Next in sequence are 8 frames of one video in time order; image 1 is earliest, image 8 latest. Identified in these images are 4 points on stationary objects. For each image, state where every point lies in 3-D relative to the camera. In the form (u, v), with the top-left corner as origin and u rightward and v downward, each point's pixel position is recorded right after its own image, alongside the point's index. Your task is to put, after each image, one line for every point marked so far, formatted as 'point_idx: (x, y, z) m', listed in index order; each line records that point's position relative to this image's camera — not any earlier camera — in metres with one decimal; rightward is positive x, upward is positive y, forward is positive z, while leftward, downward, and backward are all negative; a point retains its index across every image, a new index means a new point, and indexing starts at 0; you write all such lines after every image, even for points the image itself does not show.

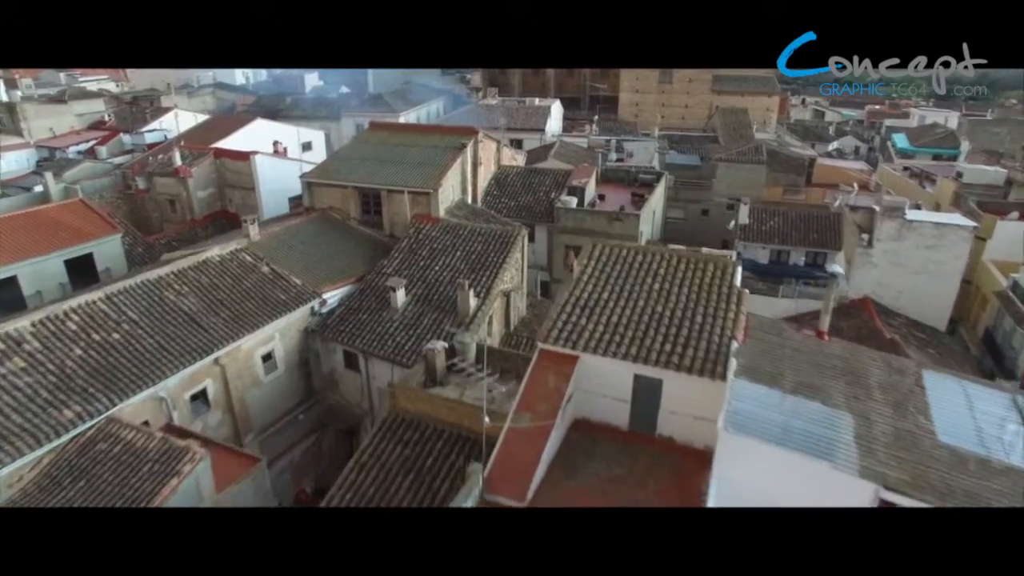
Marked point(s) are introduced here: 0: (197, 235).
0: (-4.0, +0.6, +12.2) m
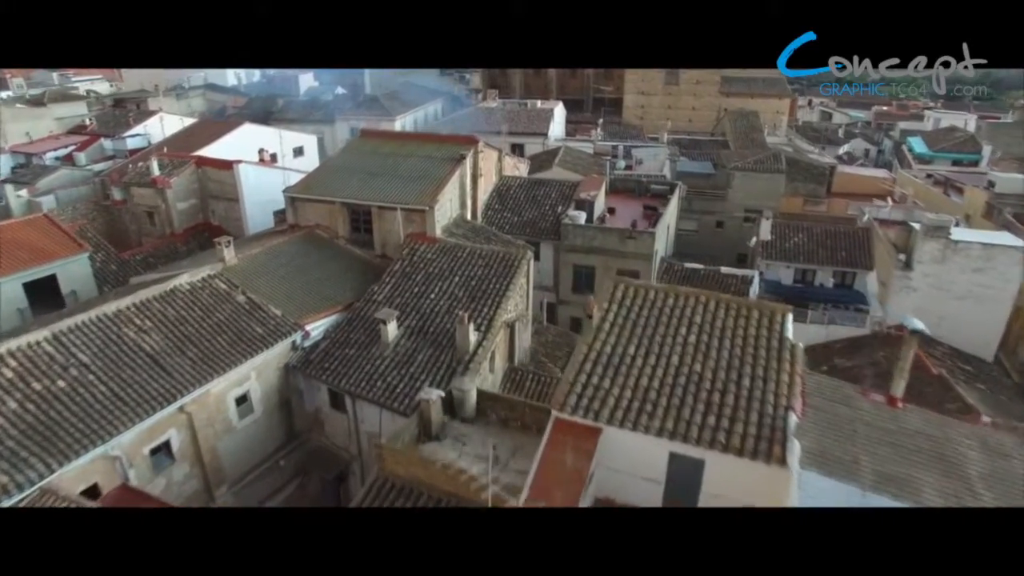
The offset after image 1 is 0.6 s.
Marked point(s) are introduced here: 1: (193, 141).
0: (-4.0, +0.4, +11.3) m
1: (-5.0, +2.3, +15.1) m
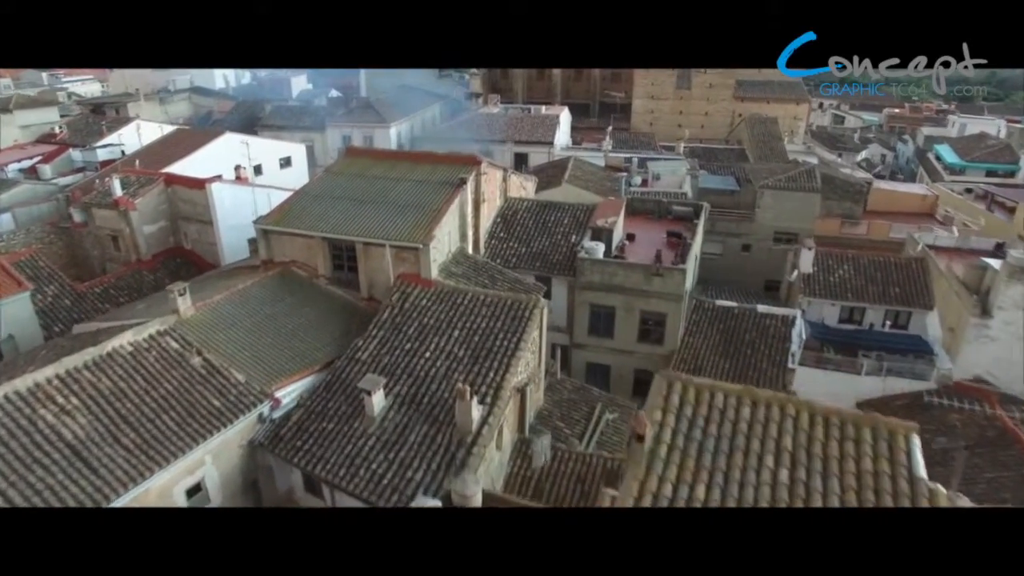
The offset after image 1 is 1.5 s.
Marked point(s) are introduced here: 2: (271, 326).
0: (-3.9, +0.1, +10.1) m
1: (-4.9, +1.9, +13.8) m
2: (-1.7, -0.3, +6.6) m
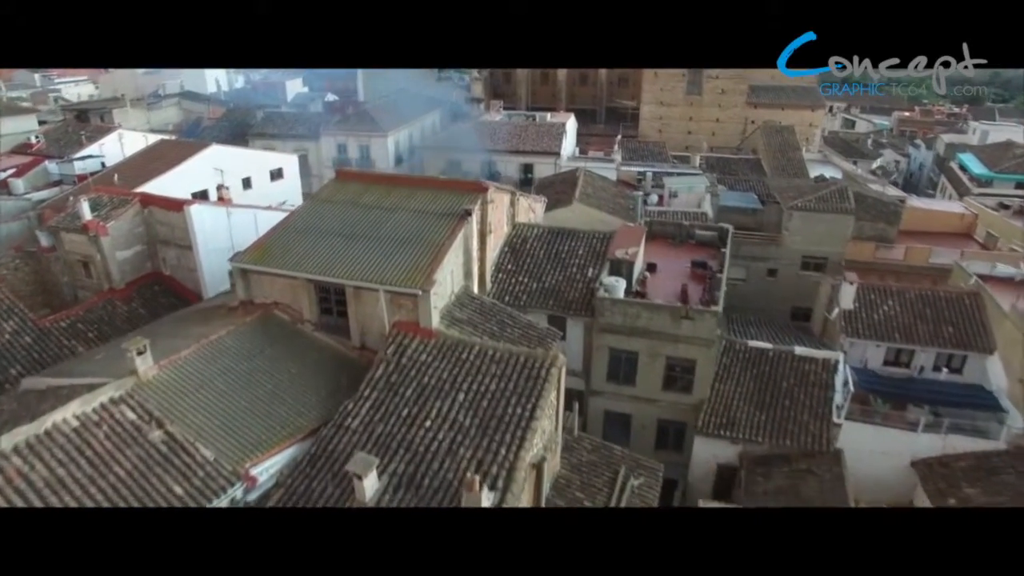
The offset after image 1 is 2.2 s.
0: (-3.8, -0.2, +9.2) m
1: (-4.9, +1.6, +12.9) m
2: (-1.6, -0.6, +5.8) m
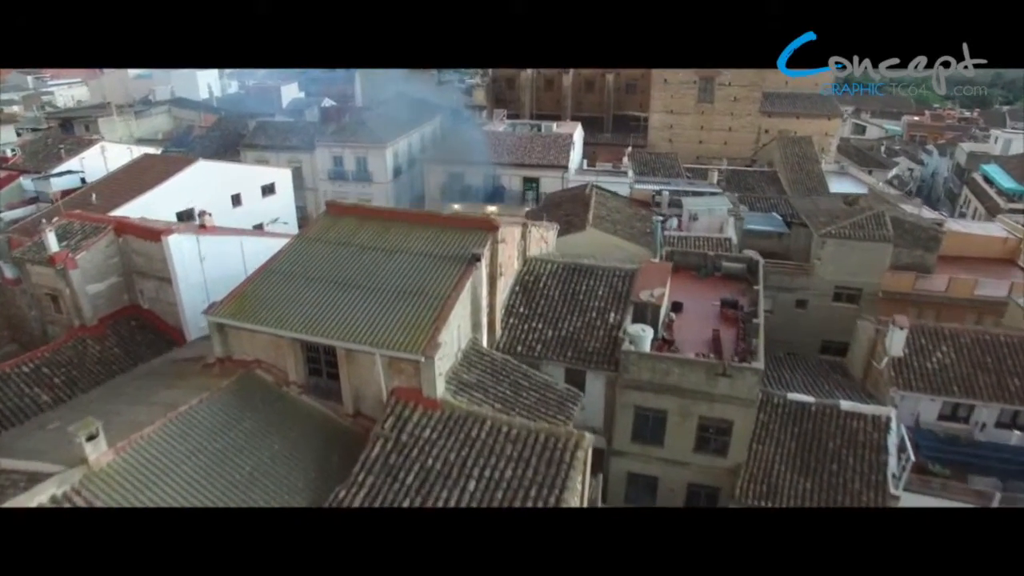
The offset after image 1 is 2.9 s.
0: (-3.7, -0.6, +8.3) m
1: (-4.8, +1.3, +12.1) m
2: (-1.5, -0.9, +4.9) m
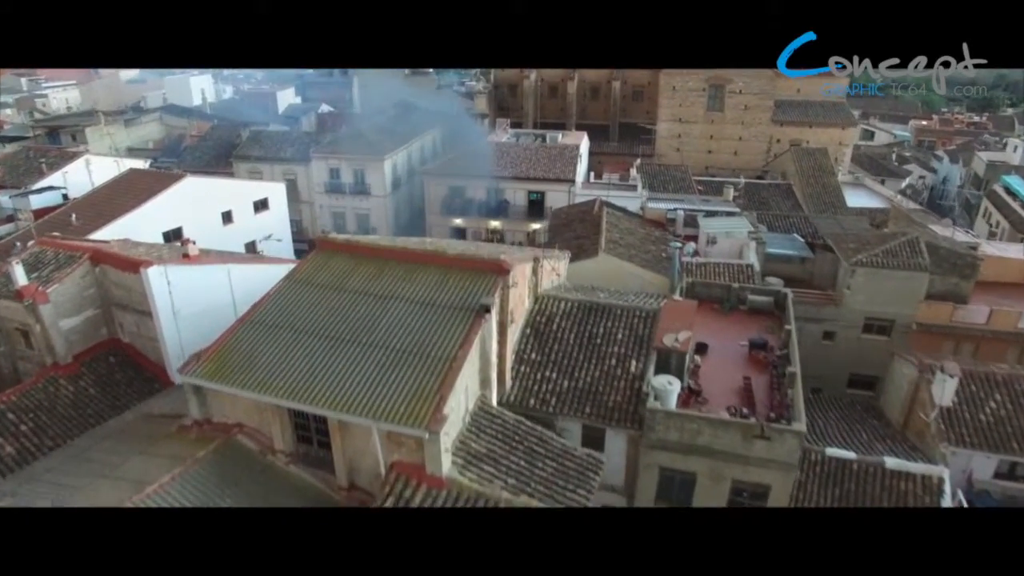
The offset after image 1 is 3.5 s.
0: (-3.7, -0.9, +7.7) m
1: (-4.7, +1.0, +11.4) m
2: (-1.4, -1.2, +4.3) m
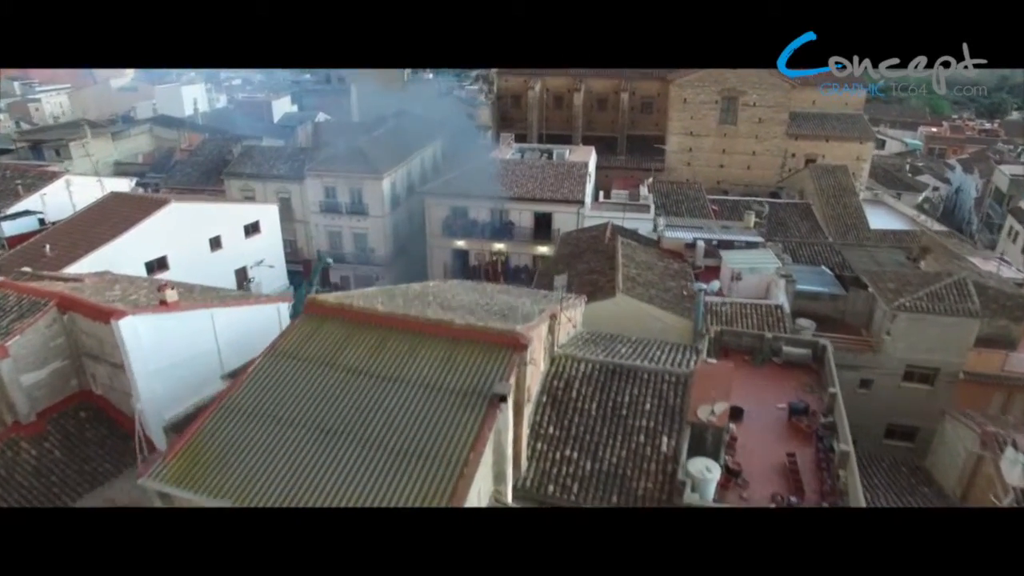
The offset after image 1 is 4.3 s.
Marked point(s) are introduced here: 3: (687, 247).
0: (-3.6, -1.3, +6.9) m
1: (-4.6, +0.6, +10.6) m
2: (-1.3, -1.6, +3.5) m
3: (+1.9, +0.5, +10.6) m
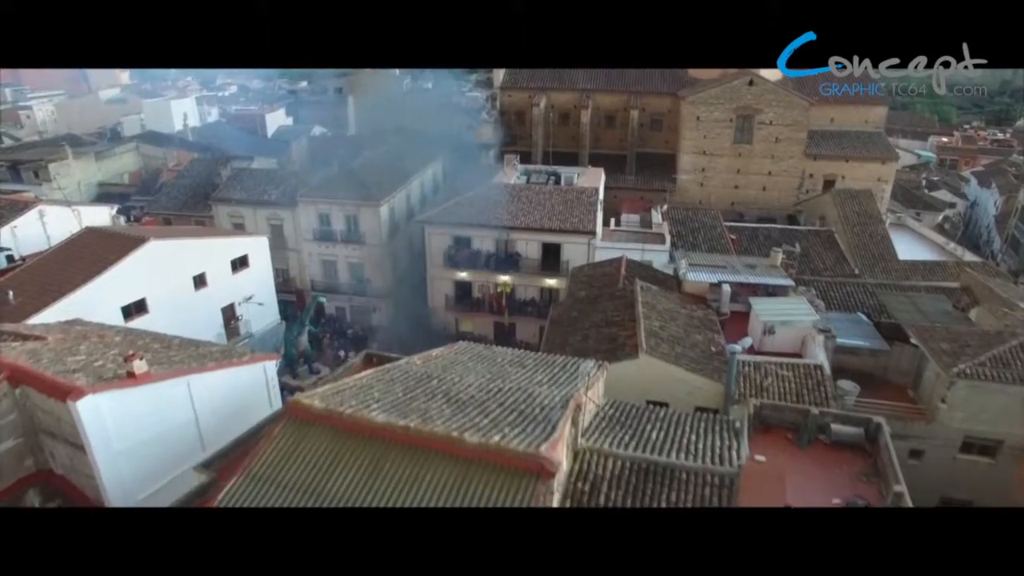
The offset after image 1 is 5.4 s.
0: (-3.5, -1.7, +6.0) m
1: (-4.5, +0.1, +9.7) m
2: (-1.2, -2.1, +2.6) m
3: (+2.0, 0.0, +9.8) m
